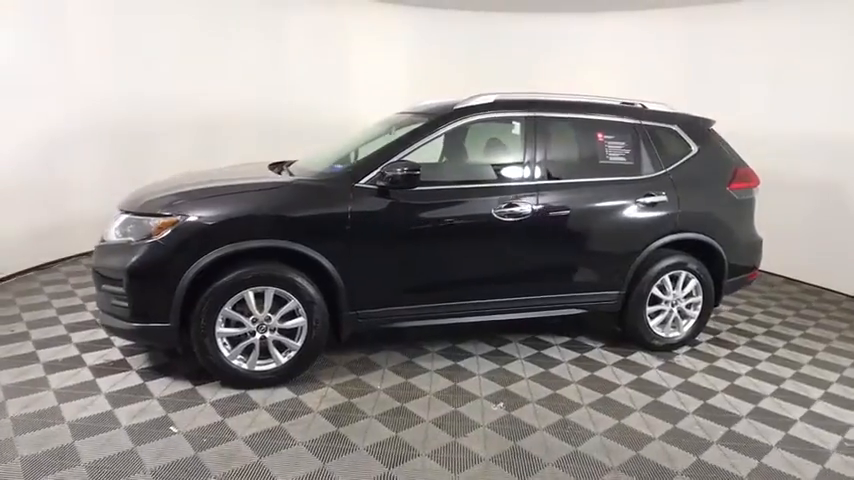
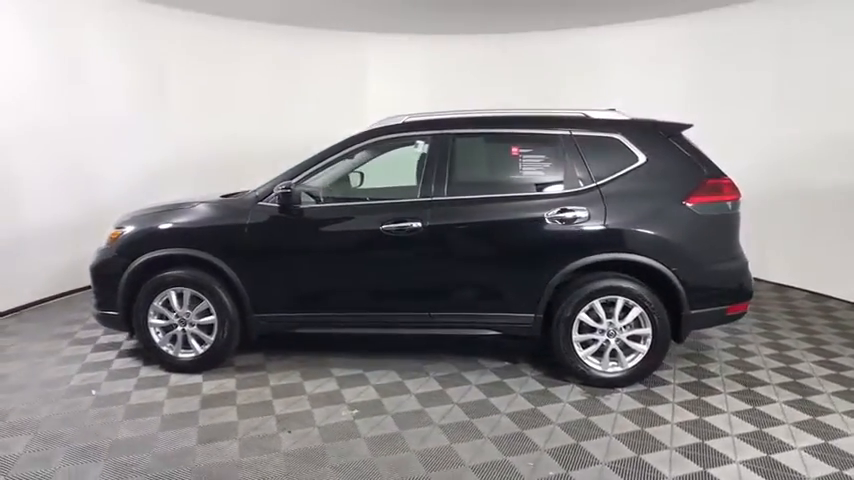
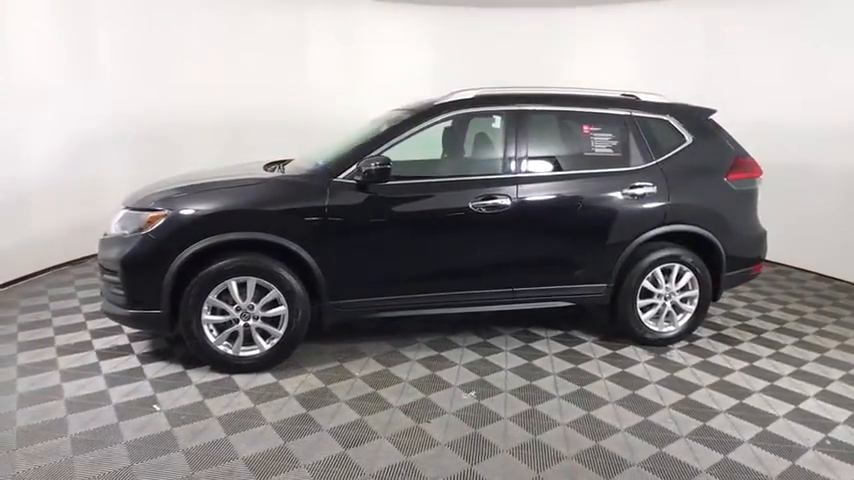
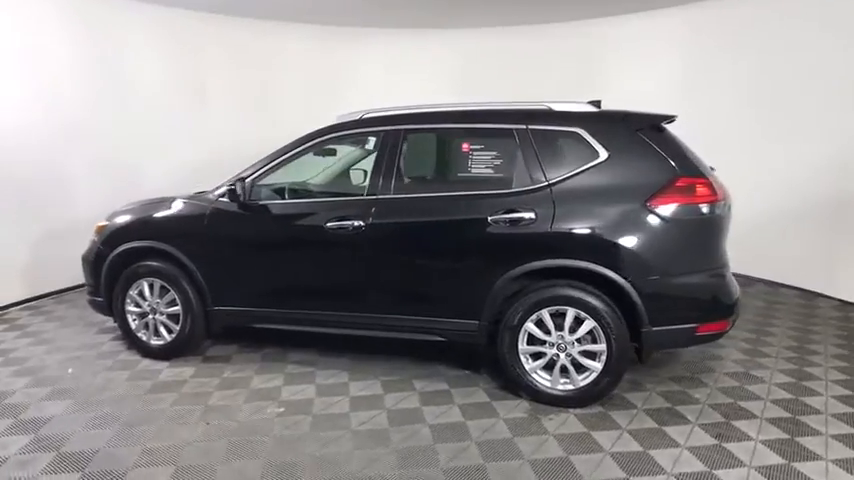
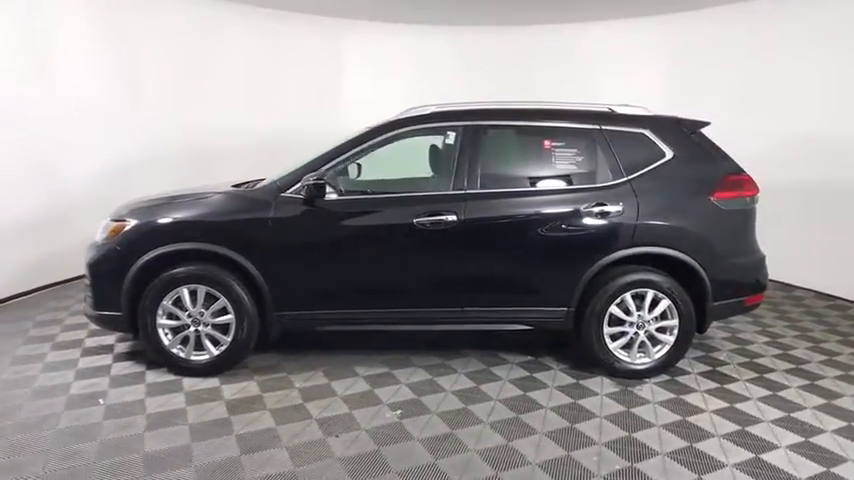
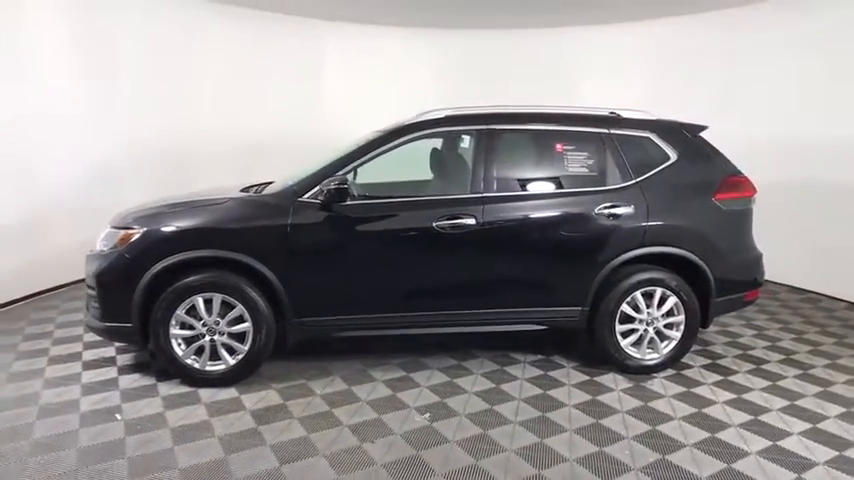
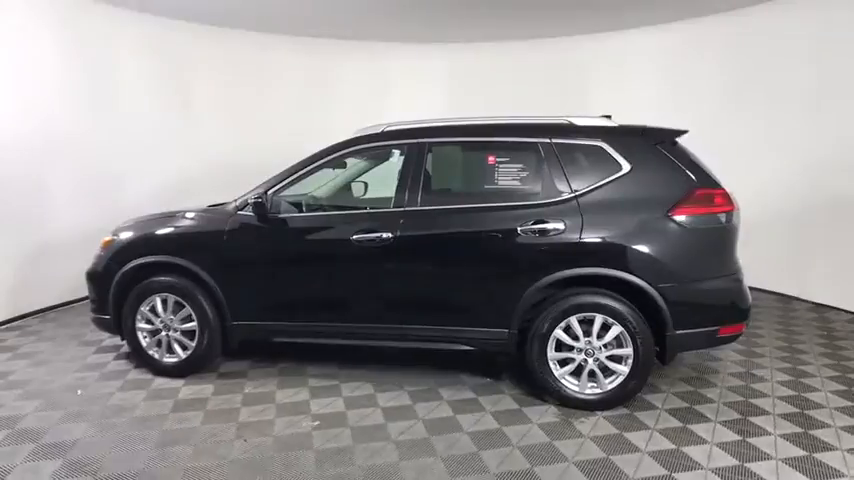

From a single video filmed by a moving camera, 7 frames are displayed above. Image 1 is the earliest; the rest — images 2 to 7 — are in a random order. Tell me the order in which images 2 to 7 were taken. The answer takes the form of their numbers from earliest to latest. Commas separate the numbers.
3, 6, 5, 2, 7, 4
